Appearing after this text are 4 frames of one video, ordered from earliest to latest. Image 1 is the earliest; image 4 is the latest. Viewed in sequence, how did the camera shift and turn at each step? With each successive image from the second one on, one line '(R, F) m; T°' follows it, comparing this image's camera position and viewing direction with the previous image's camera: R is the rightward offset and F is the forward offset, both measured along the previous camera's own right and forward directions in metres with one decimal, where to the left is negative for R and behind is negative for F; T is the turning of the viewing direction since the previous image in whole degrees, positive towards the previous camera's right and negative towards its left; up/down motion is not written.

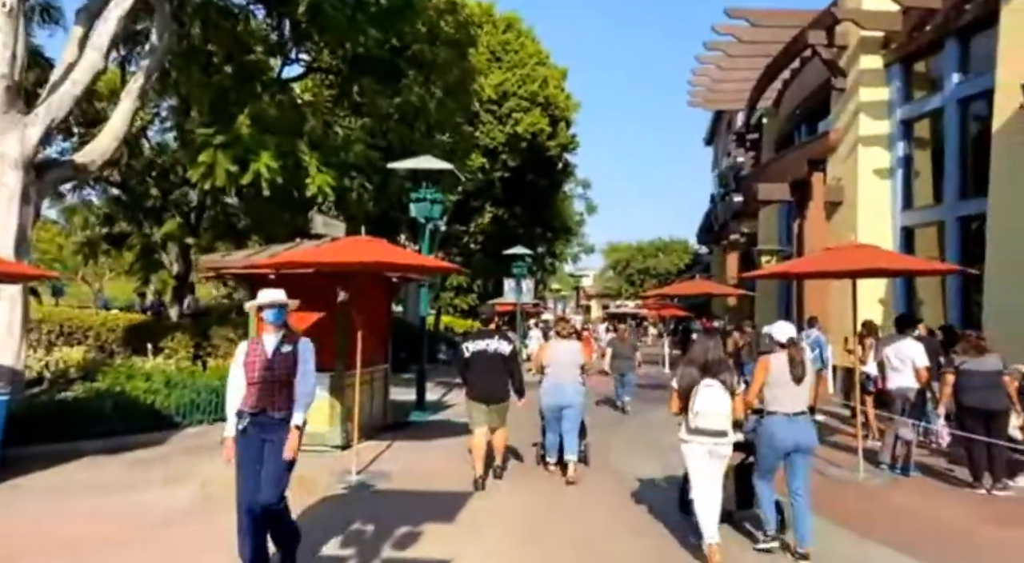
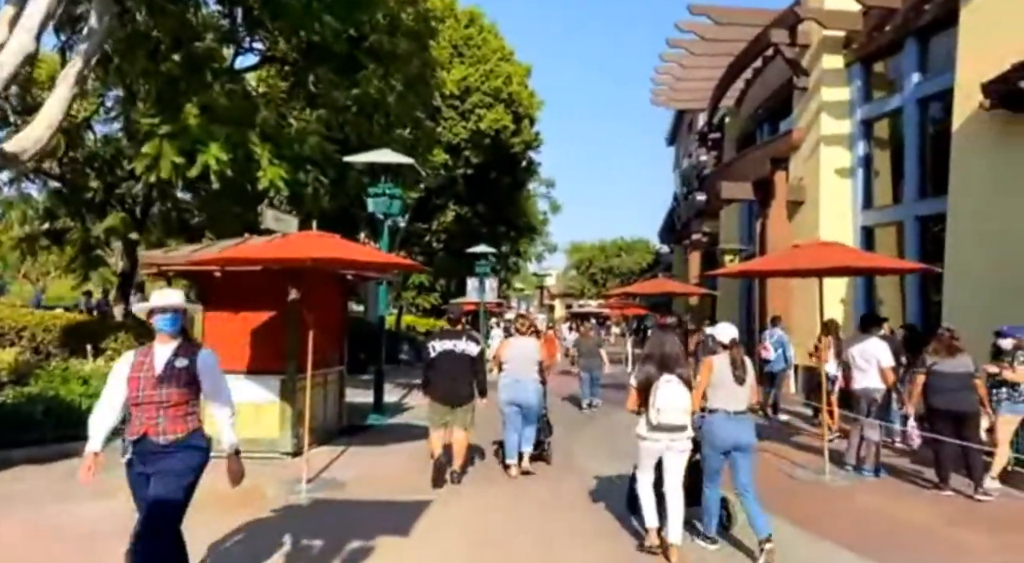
(0.0, +0.3) m; +3°
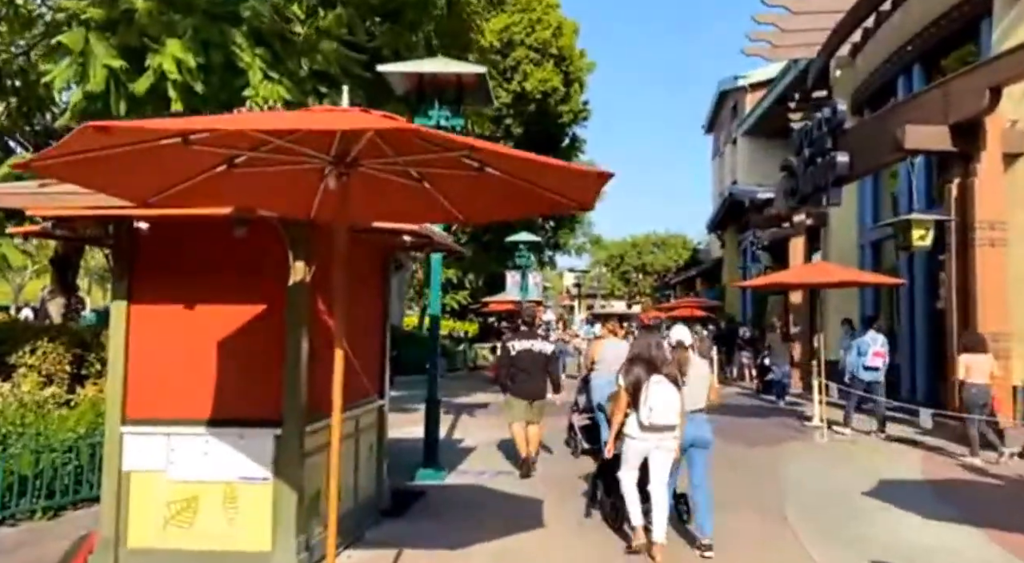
(-1.3, +4.5) m; -1°
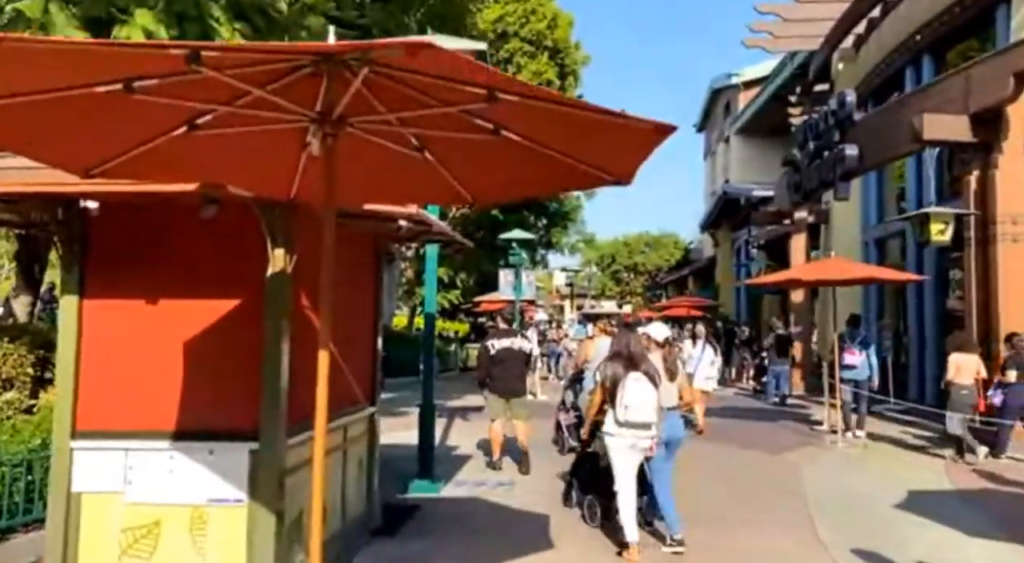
(-0.1, +0.6) m; +1°
